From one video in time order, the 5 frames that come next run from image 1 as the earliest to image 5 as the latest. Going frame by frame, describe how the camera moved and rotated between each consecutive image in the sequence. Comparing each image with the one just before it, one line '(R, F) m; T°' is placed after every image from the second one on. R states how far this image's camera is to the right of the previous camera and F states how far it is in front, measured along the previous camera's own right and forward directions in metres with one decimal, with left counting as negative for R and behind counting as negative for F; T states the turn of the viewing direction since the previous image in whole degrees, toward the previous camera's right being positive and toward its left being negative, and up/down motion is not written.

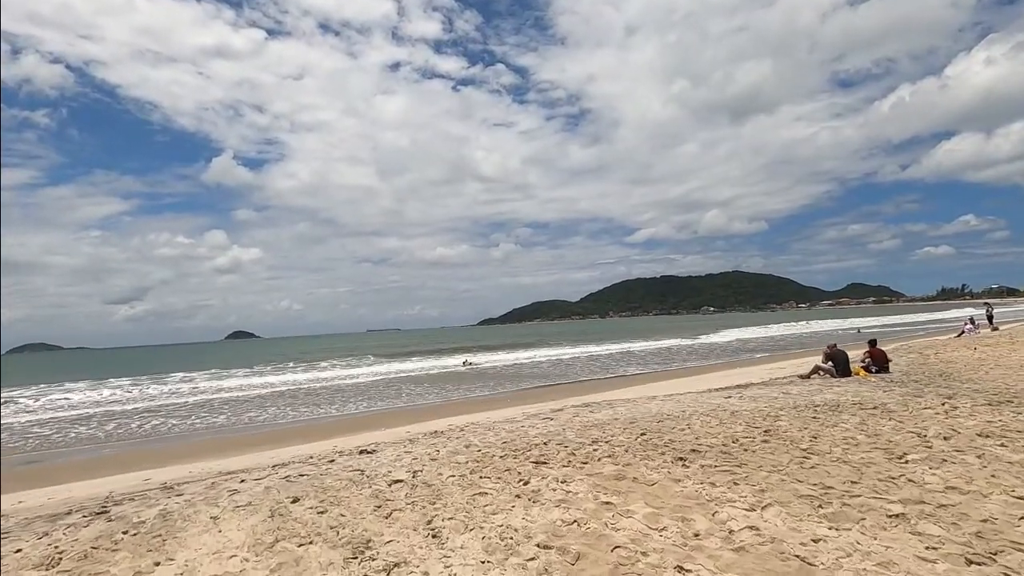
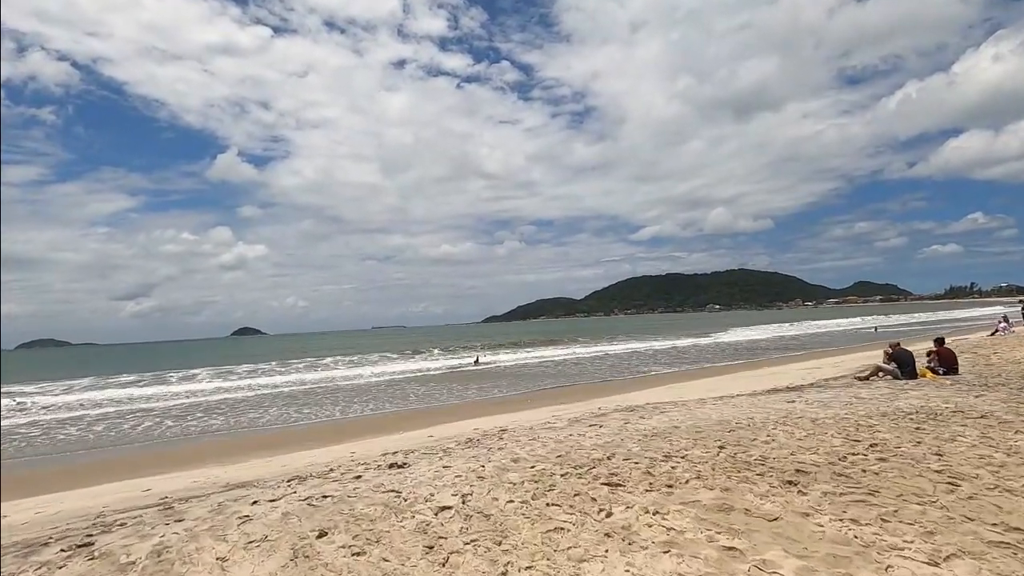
(-0.3, +0.7) m; 0°
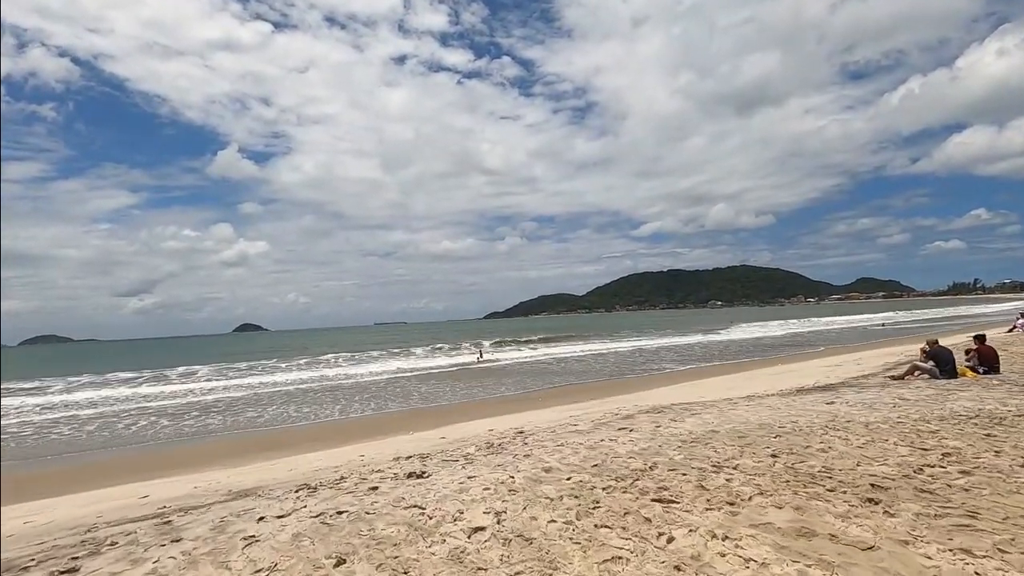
(-0.2, +0.4) m; 0°
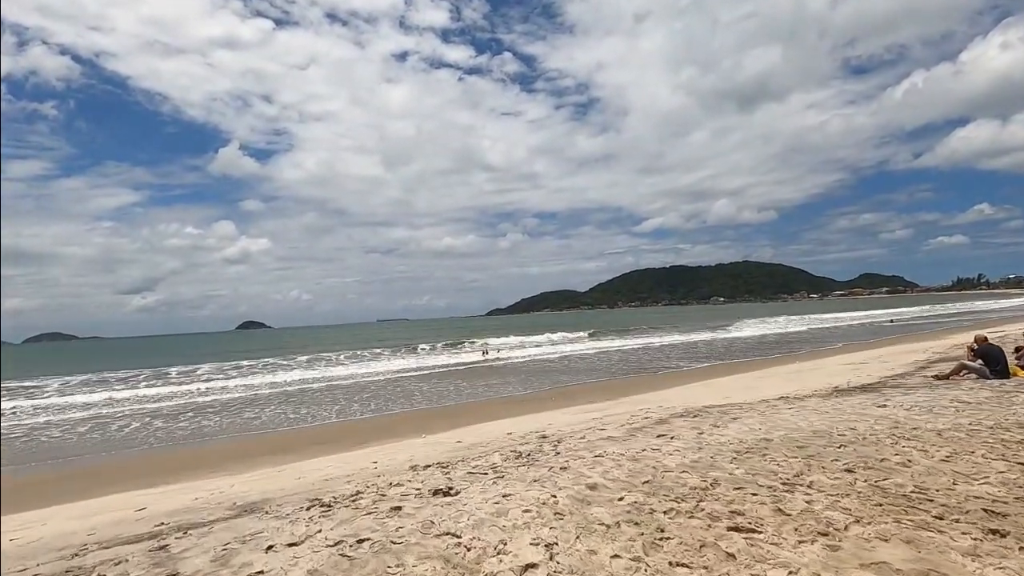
(-0.3, -0.2) m; 0°
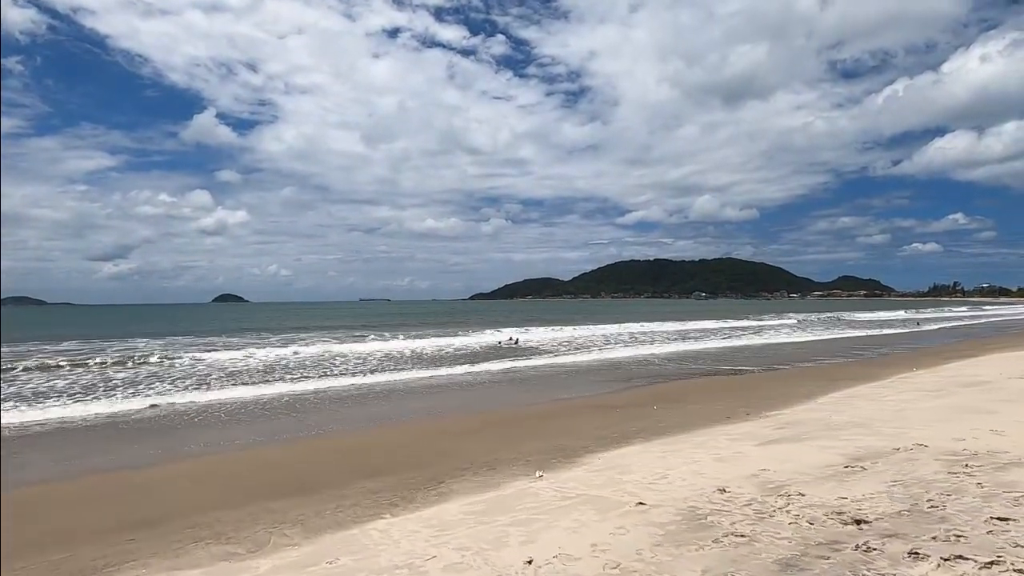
(-2.4, +4.5) m; +2°
